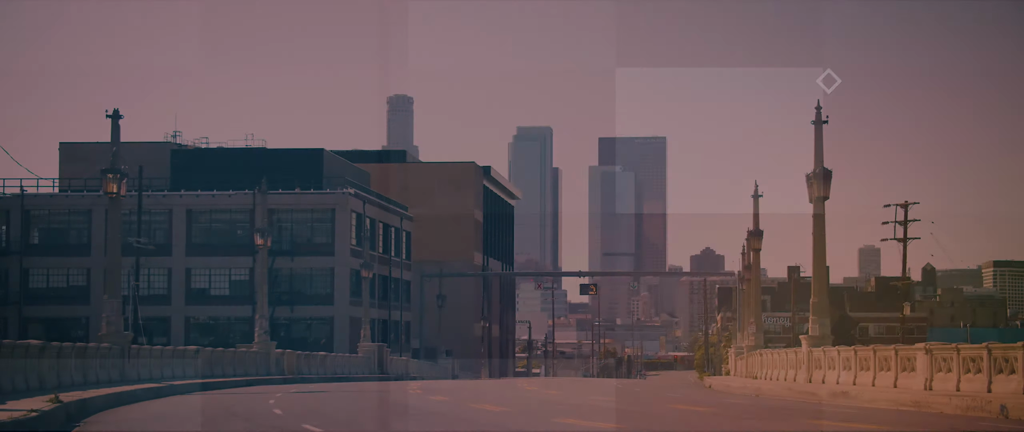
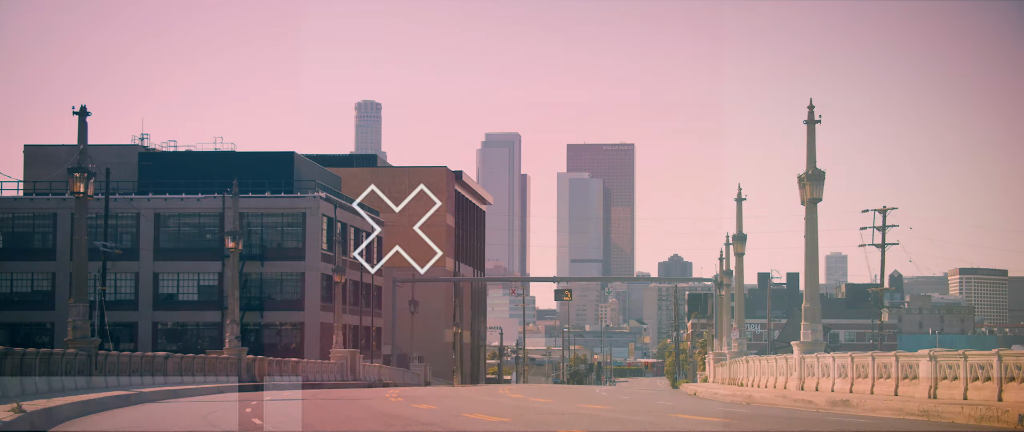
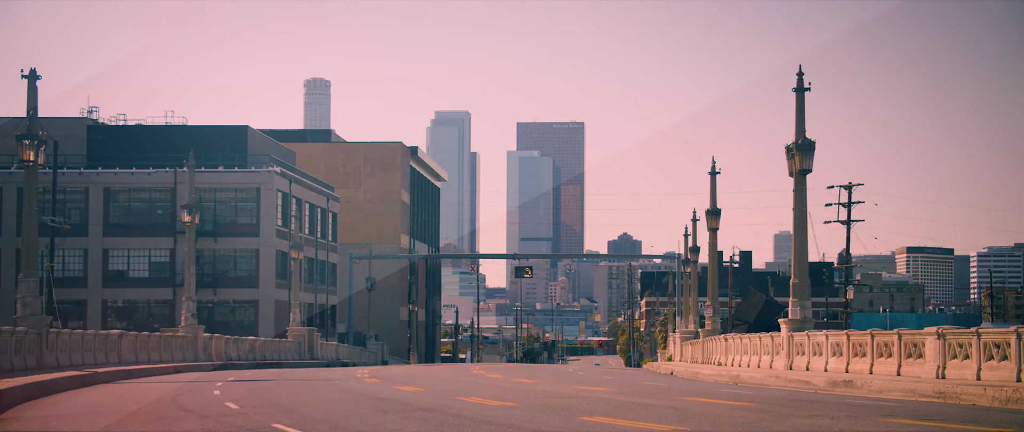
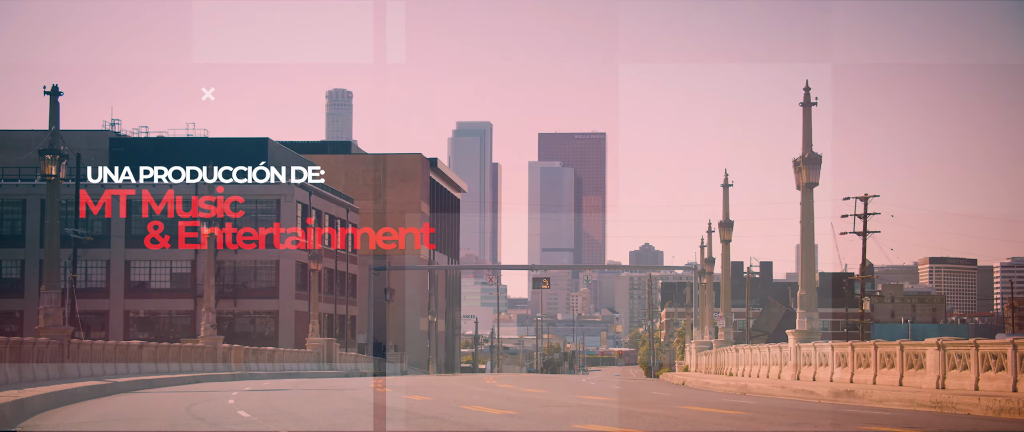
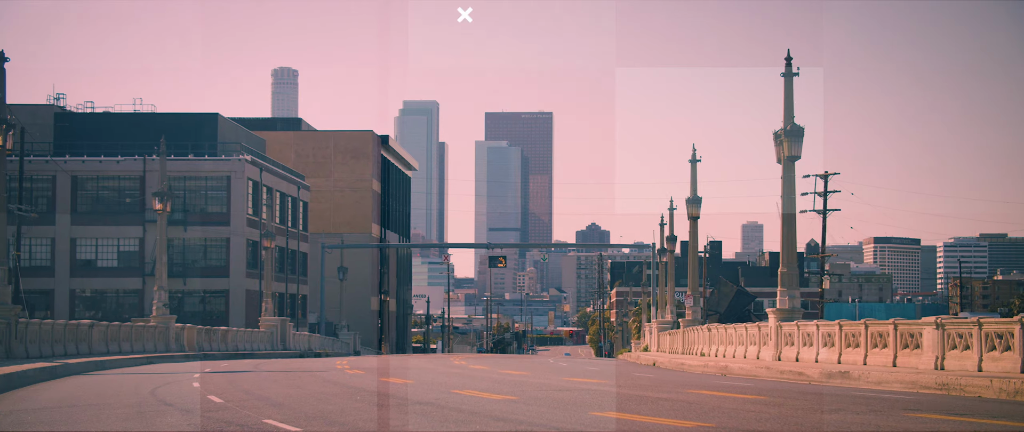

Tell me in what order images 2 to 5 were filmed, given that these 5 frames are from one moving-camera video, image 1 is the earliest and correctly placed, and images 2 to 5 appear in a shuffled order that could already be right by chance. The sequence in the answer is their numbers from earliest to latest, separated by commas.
2, 4, 3, 5
